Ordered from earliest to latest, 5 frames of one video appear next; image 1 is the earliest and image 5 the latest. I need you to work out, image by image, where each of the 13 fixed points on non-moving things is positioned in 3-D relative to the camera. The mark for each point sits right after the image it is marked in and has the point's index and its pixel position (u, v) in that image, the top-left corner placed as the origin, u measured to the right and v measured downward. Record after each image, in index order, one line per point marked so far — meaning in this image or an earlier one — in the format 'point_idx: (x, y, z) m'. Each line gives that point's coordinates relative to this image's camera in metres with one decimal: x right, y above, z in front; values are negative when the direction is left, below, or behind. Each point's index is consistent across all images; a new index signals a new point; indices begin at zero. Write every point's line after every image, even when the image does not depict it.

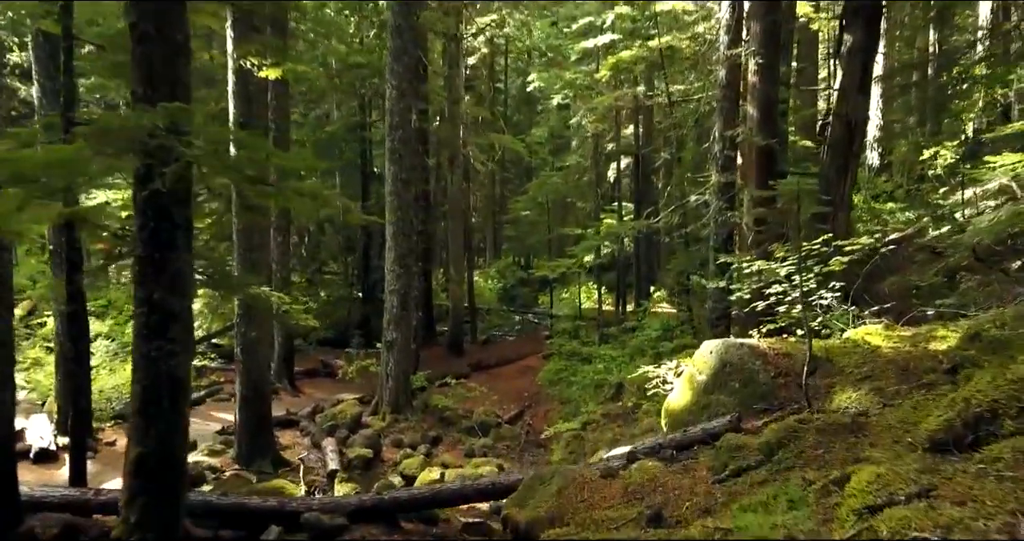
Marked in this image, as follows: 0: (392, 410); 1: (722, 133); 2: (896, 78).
0: (-2.0, -2.3, +12.2) m
1: (+2.9, +1.9, +10.3) m
2: (+8.8, +4.4, +16.9) m
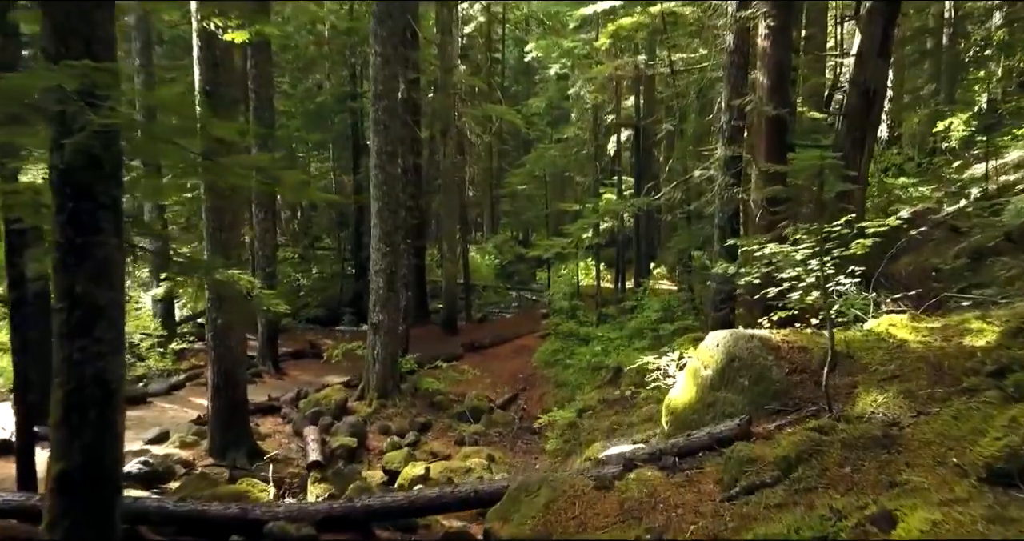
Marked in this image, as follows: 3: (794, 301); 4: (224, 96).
0: (-2.1, -2.0, +11.7) m
1: (+2.8, +2.2, +9.6) m
2: (+8.7, +4.9, +16.1) m
3: (+2.4, -0.3, +6.3) m
4: (-3.2, +2.0, +8.3) m
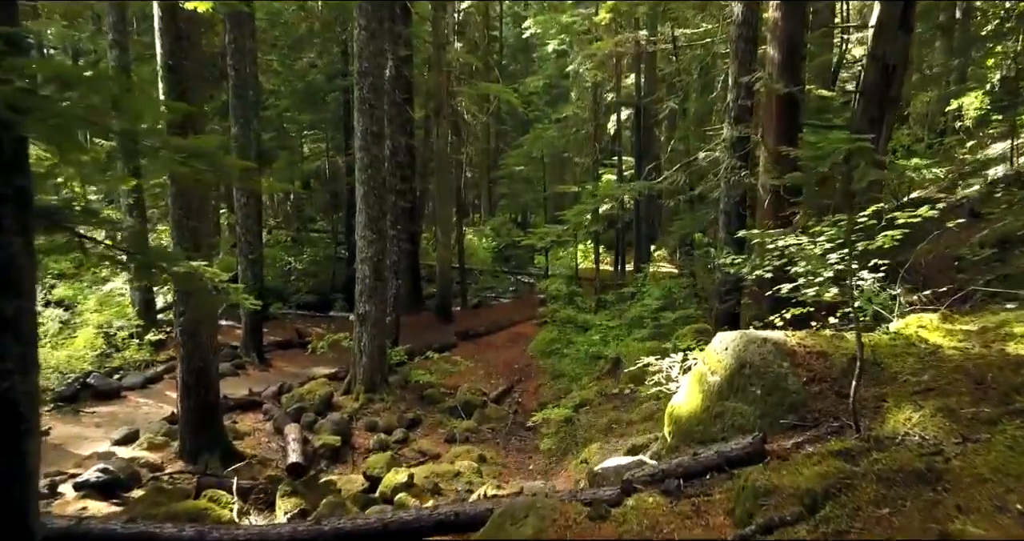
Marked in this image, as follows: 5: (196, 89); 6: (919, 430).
0: (-2.2, -1.8, +11.2) m
1: (+2.7, +2.3, +8.9) m
2: (+8.6, +5.2, +15.4) m
3: (+2.3, -0.2, +5.8) m
4: (-3.3, +2.0, +7.6) m
5: (-3.3, +1.9, +7.8) m
6: (+2.1, -0.8, +3.9) m
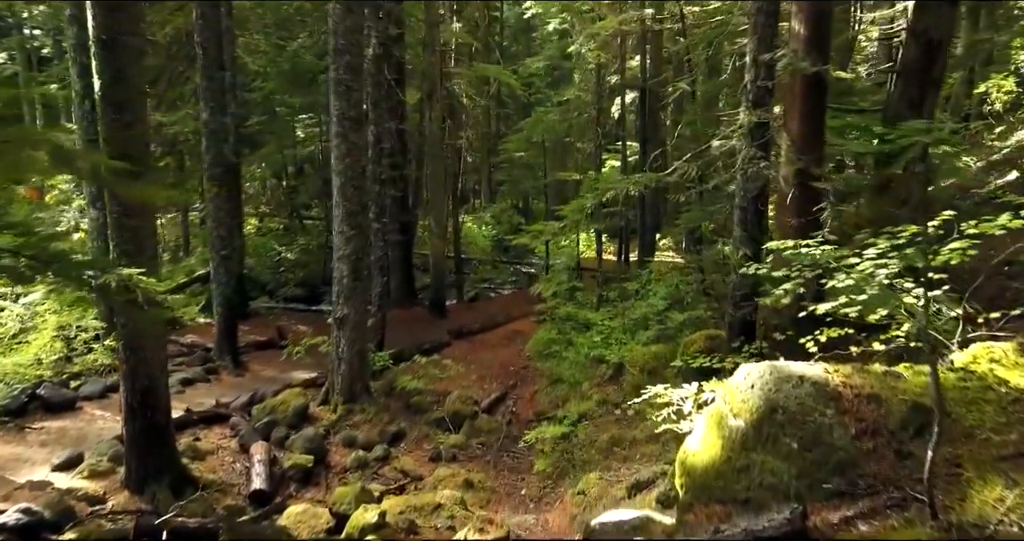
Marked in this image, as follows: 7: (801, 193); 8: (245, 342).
0: (-2.3, -1.8, +10.2) m
1: (+2.6, +2.3, +7.9) m
2: (+8.5, +5.3, +14.3) m
3: (+2.2, -0.3, +4.8) m
4: (-3.4, +2.0, +6.6) m
5: (-3.4, +1.8, +6.8) m
6: (+2.0, -1.0, +2.9) m
7: (+3.0, +0.8, +7.6) m
8: (-4.7, -1.3, +13.1) m
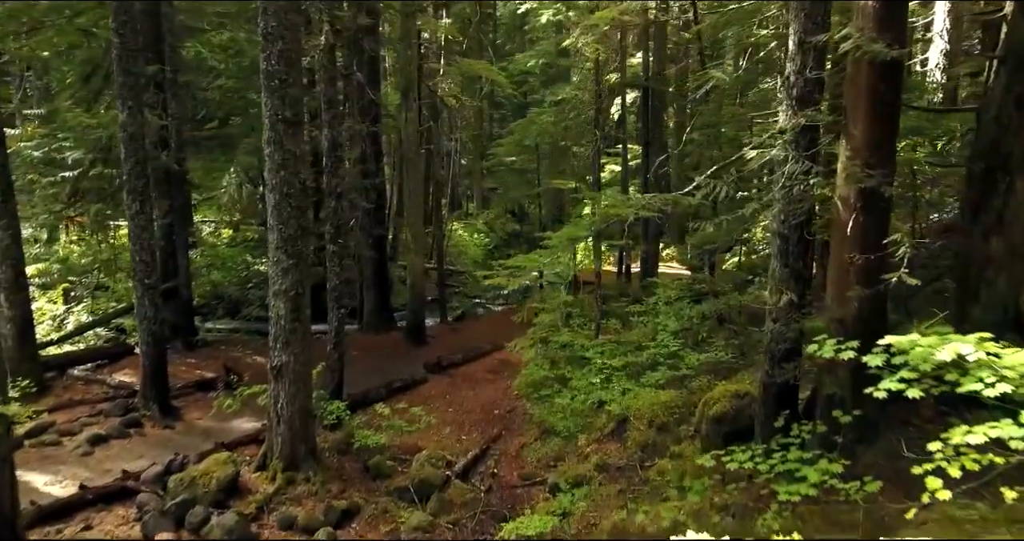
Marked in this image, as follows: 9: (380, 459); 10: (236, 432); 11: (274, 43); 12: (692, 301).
0: (-2.5, -2.2, +8.3) m
1: (+2.4, +1.9, +6.0) m
2: (+8.2, +4.9, +12.4) m
3: (+2.0, -0.7, +2.9) m
4: (-3.7, +1.6, +4.8) m
5: (-3.7, +1.4, +4.9) m
6: (+1.8, -1.4, +1.0) m
7: (+2.8, +0.4, +5.8) m
8: (-5.0, -1.7, +11.3) m
9: (-1.6, -2.3, +9.0) m
10: (-3.5, -2.0, +9.5) m
11: (-2.4, +2.3, +7.4) m
12: (+2.8, -0.5, +11.7) m
